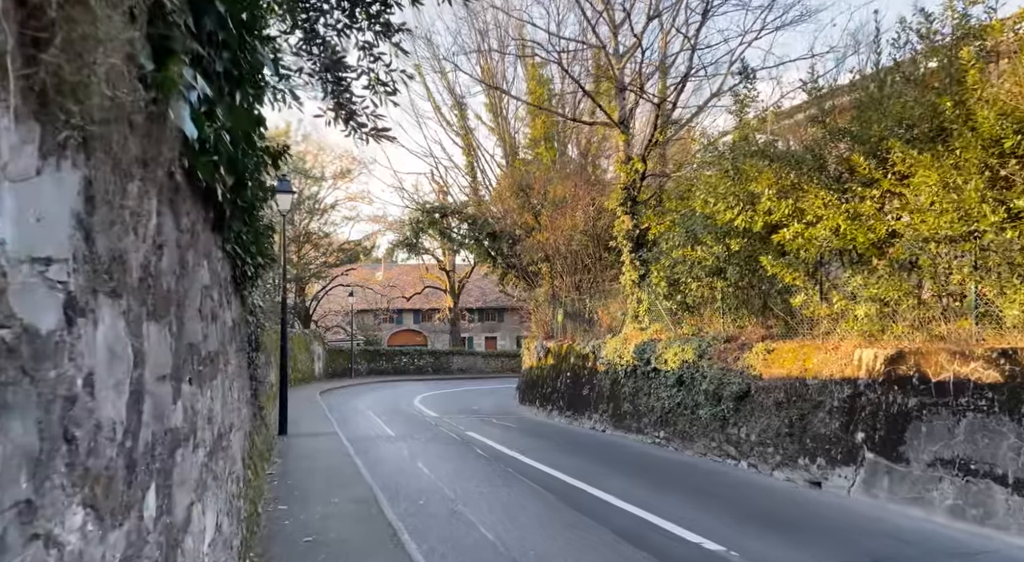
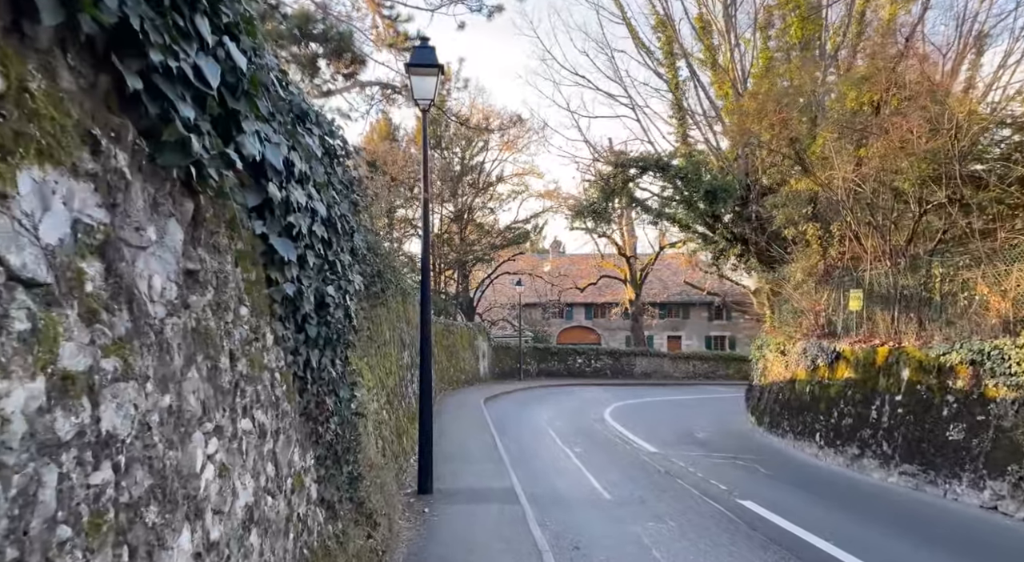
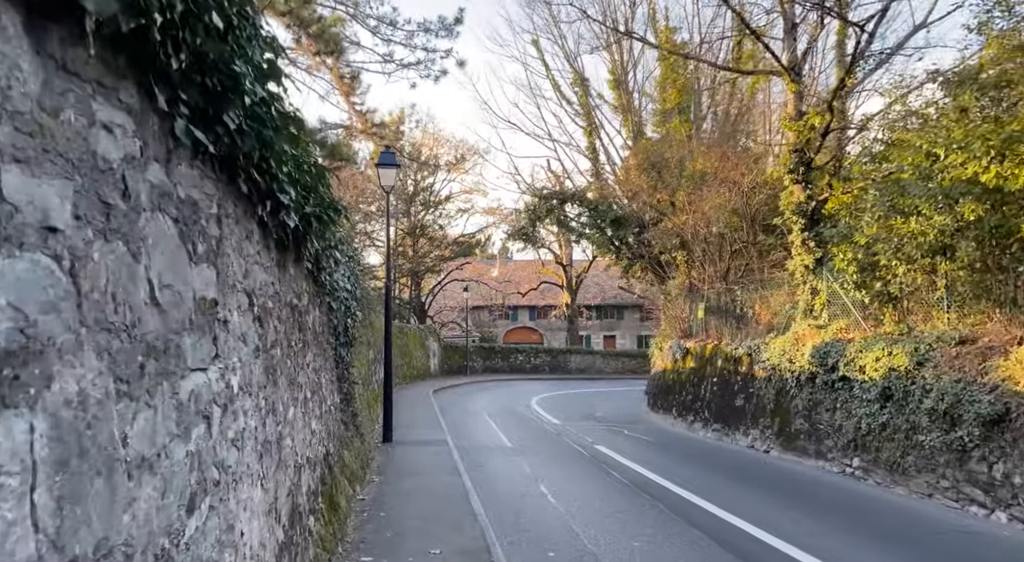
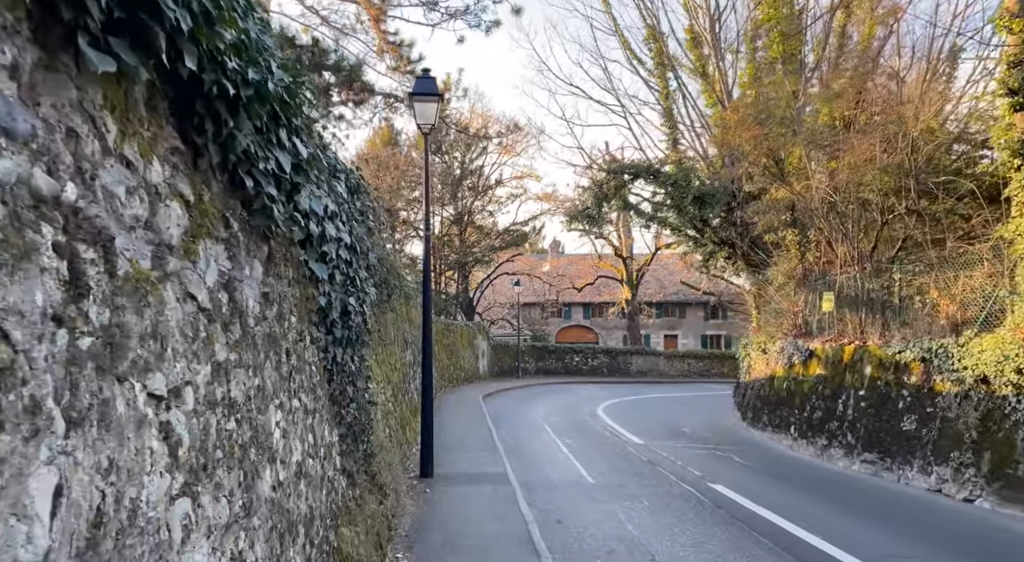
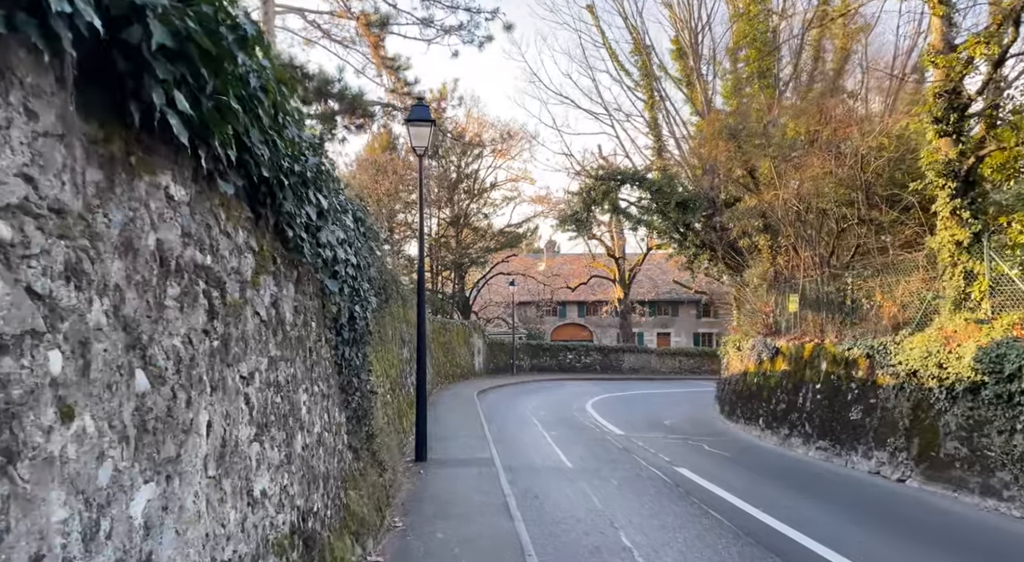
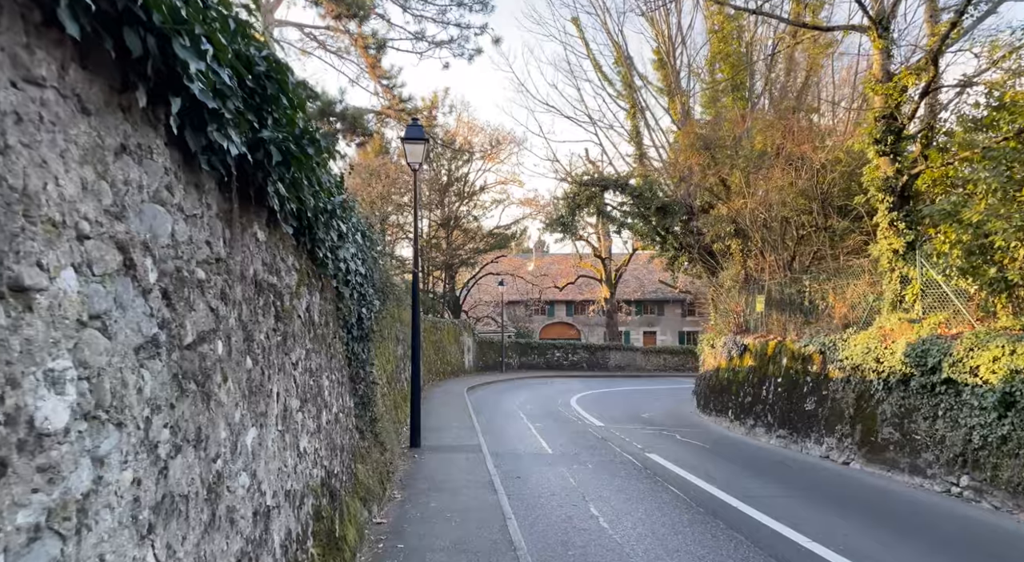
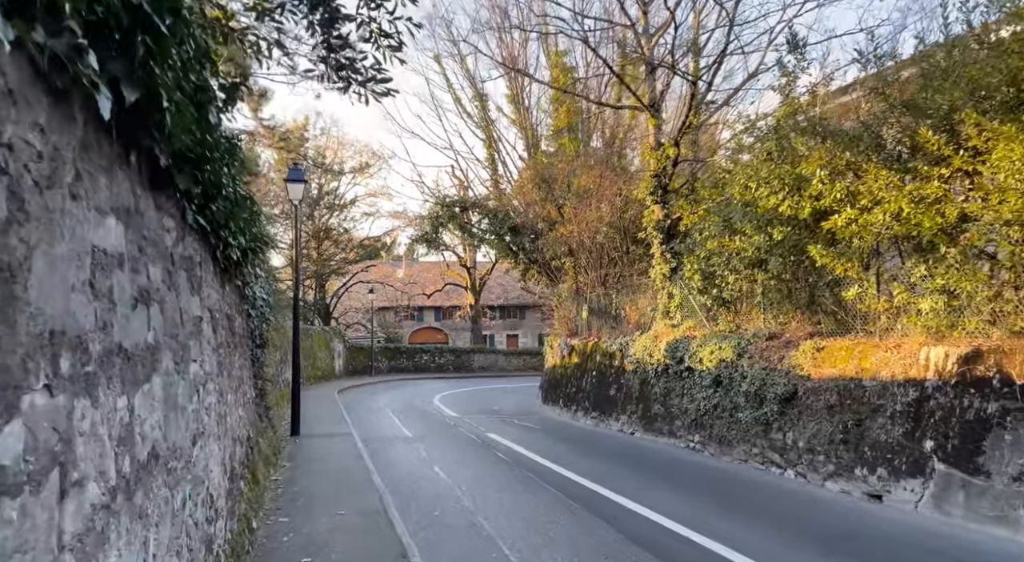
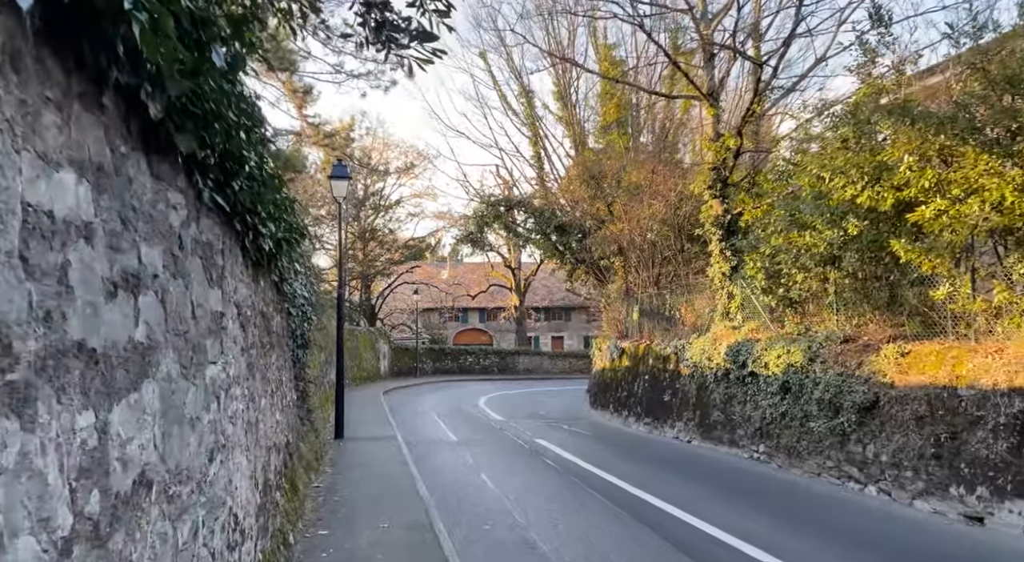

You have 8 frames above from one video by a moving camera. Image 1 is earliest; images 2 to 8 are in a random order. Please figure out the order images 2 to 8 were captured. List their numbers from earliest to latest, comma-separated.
7, 8, 3, 6, 5, 4, 2
